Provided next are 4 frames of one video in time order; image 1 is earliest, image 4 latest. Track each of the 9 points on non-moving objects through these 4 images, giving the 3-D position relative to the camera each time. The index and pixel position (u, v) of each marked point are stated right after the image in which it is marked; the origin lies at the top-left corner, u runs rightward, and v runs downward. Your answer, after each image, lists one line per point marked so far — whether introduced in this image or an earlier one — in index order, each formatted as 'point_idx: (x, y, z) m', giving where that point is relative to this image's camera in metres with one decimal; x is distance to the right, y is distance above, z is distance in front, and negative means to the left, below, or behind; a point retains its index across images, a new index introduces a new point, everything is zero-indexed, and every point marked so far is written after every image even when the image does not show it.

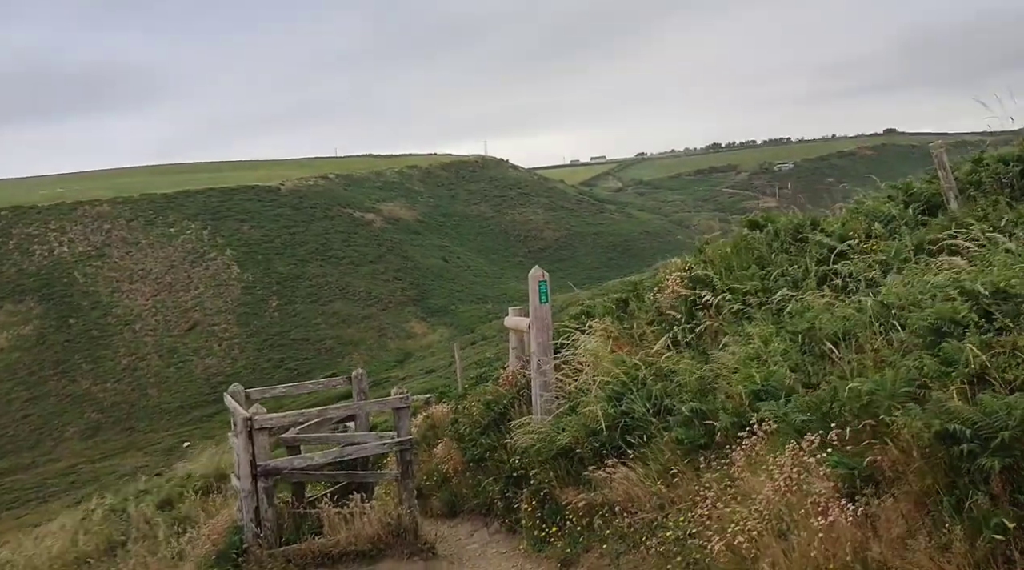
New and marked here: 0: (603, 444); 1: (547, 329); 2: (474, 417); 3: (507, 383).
0: (+0.8, -1.4, +8.1) m
1: (+0.4, -0.5, +9.6) m
2: (-0.4, -1.5, +10.7) m
3: (-0.1, -1.2, +10.8) m
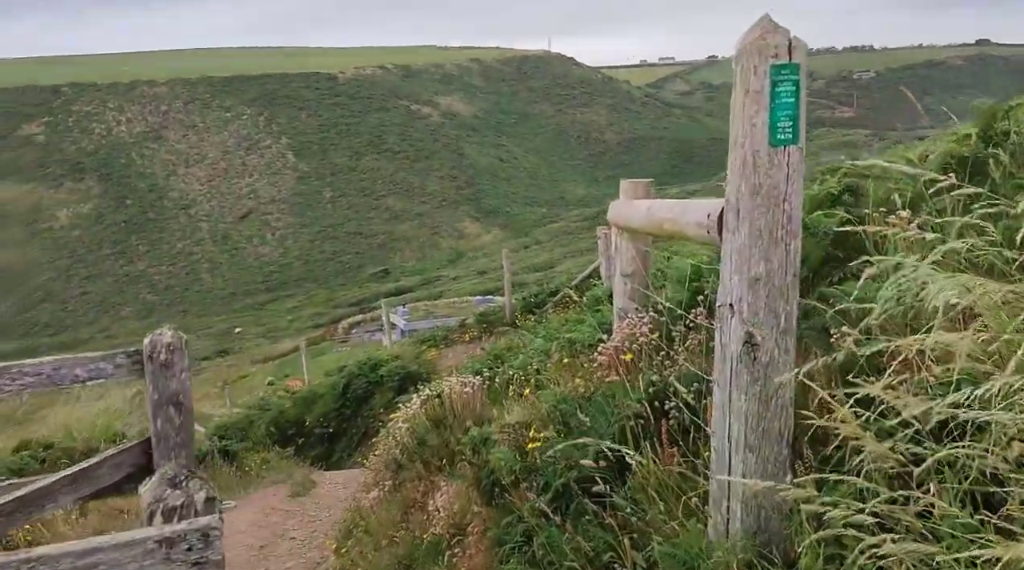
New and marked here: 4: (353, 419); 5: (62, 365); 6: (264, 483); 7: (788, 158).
0: (+1.1, -0.9, +1.5) m
1: (+0.8, +0.1, +2.8) m
2: (+0.1, -0.7, +4.1) m
3: (+0.5, -0.4, +4.2) m
4: (-2.2, -1.9, +13.1) m
5: (-1.6, -0.3, +3.5) m
6: (-2.7, -2.2, +10.3) m
7: (+0.8, +0.4, +2.8) m
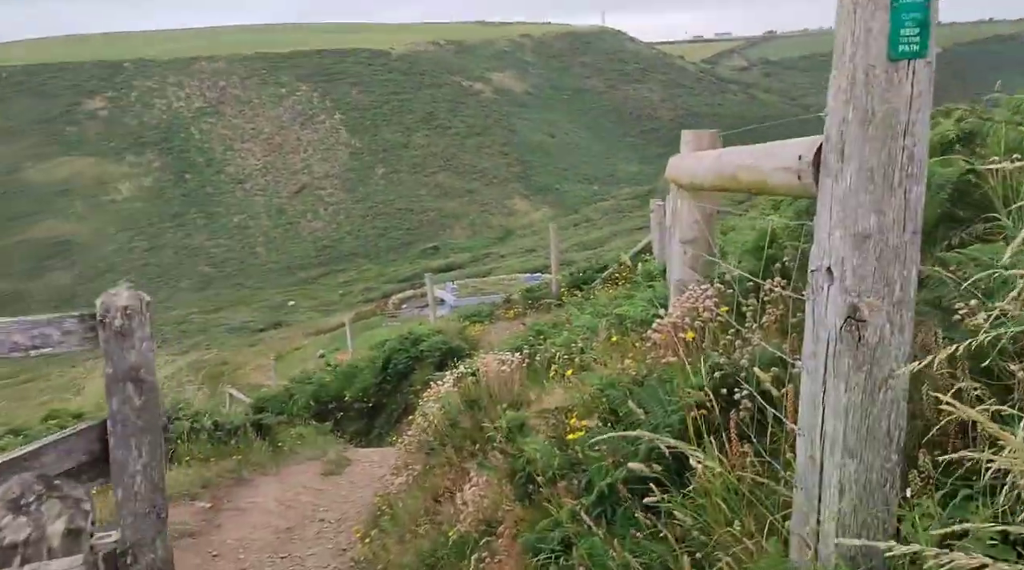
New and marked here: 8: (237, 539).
0: (+1.1, -0.9, +0.9) m
1: (+0.9, +0.2, +2.2) m
2: (+0.2, -0.6, +3.5) m
3: (+0.6, -0.3, +3.5) m
4: (-1.6, -1.5, +12.7) m
5: (-1.5, -0.1, +3.0) m
6: (-2.3, -1.8, +9.9) m
7: (+0.9, +0.5, +2.2) m
8: (-2.1, -1.9, +6.9) m
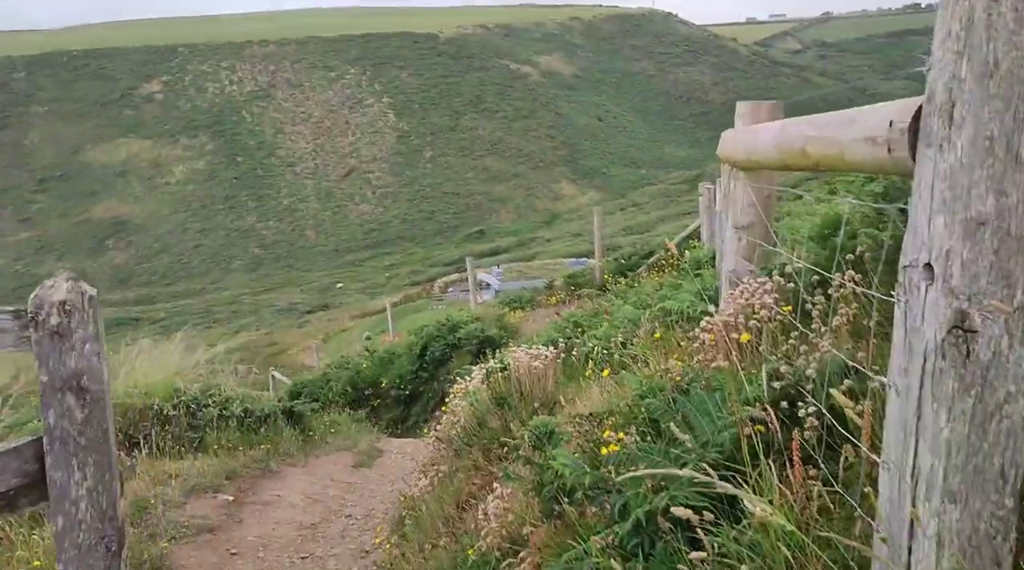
0: (+1.1, -0.9, +0.4) m
1: (+1.0, +0.2, +1.7) m
2: (+0.3, -0.6, +3.1) m
3: (+0.7, -0.2, +3.0) m
4: (-1.1, -1.3, +12.3) m
5: (-1.4, -0.1, +2.6) m
6: (-1.9, -1.7, +9.6) m
7: (+0.9, +0.5, +1.6) m
8: (-1.8, -1.8, +6.6) m
